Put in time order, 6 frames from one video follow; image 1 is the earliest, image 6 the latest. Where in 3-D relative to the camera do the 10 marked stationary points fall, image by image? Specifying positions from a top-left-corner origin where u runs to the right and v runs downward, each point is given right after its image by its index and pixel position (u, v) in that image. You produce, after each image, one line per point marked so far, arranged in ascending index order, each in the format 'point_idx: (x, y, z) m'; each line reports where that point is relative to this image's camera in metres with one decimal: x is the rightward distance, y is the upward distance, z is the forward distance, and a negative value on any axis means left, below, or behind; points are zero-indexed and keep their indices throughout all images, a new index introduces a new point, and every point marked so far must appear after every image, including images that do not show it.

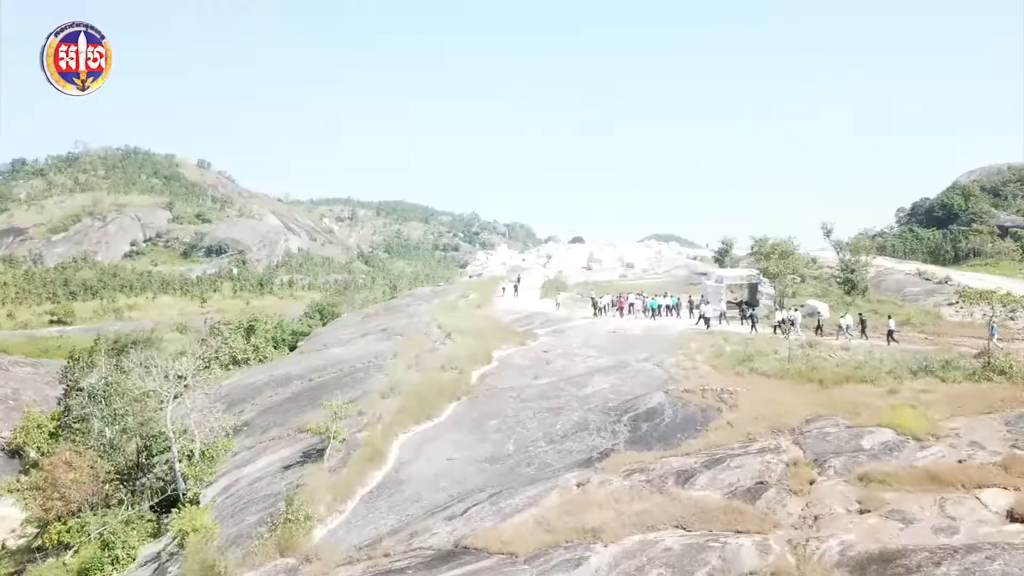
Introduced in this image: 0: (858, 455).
0: (+6.3, -3.0, +14.8) m
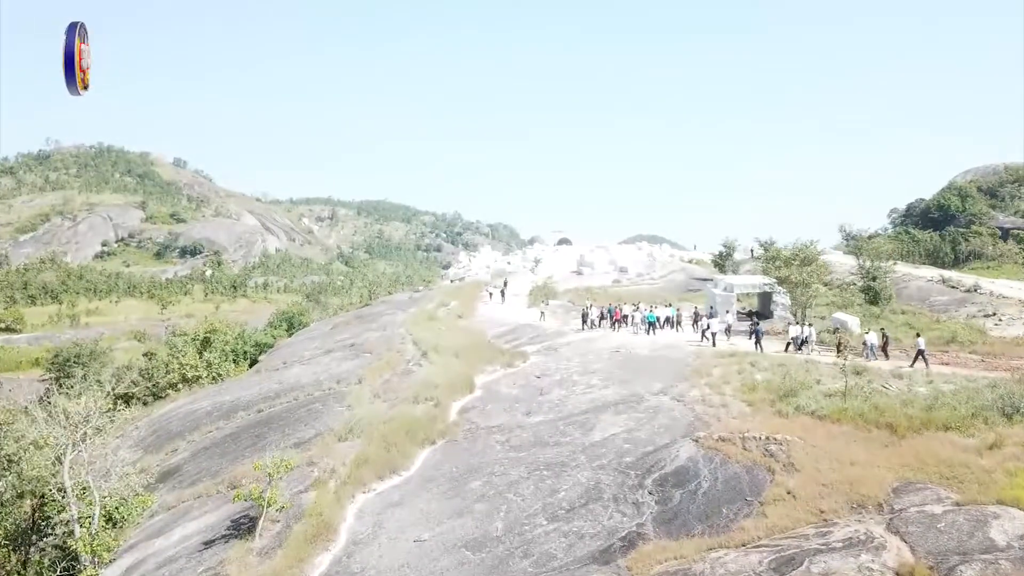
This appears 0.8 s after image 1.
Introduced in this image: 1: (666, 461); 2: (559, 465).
0: (+6.2, -3.5, +10.4) m
1: (+3.0, -3.3, +15.6) m
2: (+0.9, -3.5, +16.1) m
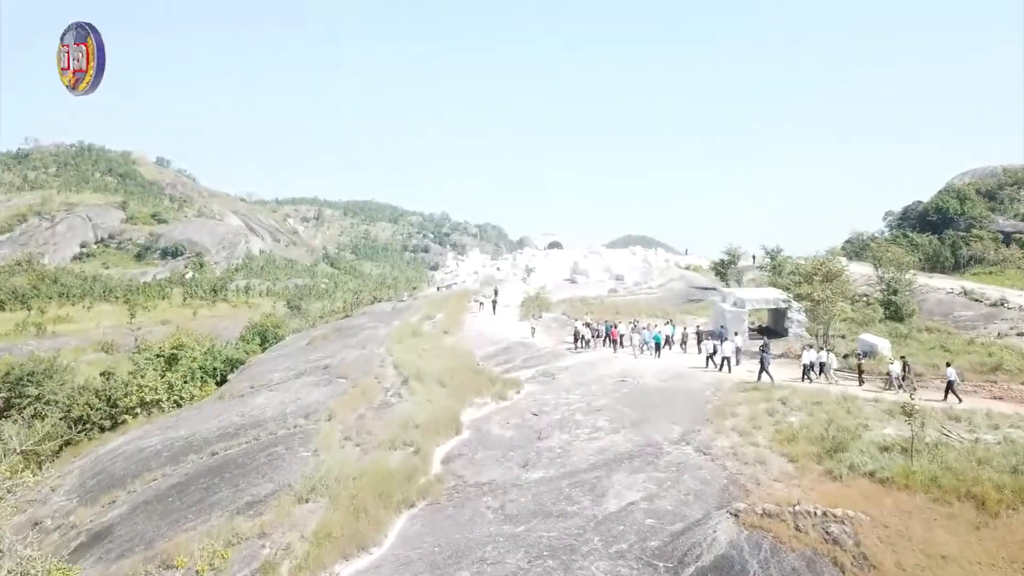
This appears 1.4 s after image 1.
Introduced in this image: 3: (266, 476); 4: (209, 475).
0: (+6.2, -4.1, +7.3) m
1: (+2.9, -3.9, +12.4) m
2: (+0.9, -4.1, +12.9) m
3: (-5.6, -4.3, +18.7) m
4: (-7.4, -4.6, +19.9) m
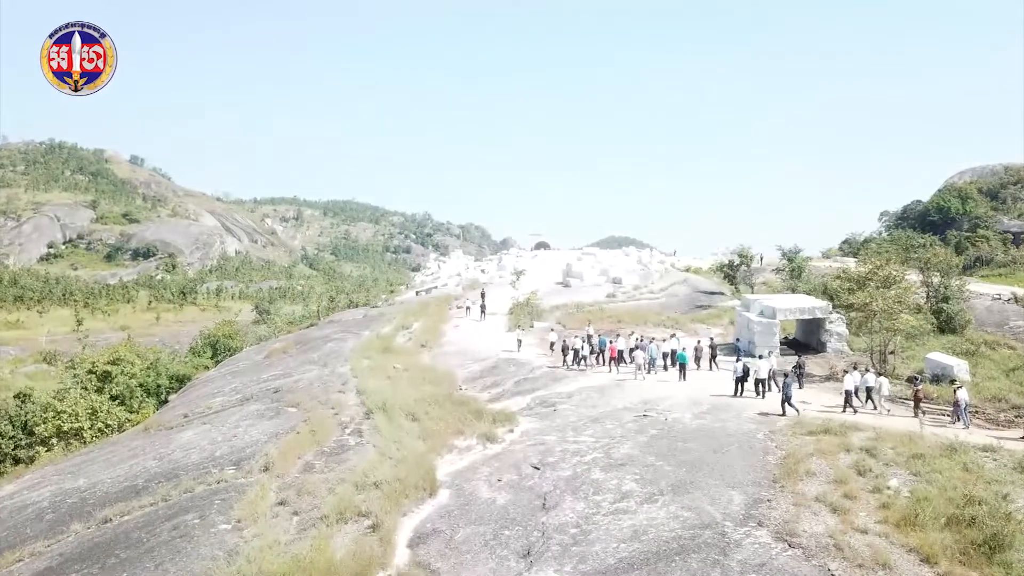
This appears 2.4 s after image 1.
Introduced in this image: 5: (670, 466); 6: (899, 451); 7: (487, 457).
0: (+6.4, -4.3, +2.2) m
1: (+3.0, -4.2, +7.2) m
2: (+0.9, -4.3, +7.6) m
3: (-5.7, -4.5, +13.3) m
4: (-7.5, -4.8, +14.5) m
5: (+2.9, -3.3, +15.1) m
6: (+7.1, -3.0, +15.0) m
7: (-0.5, -3.6, +17.4) m
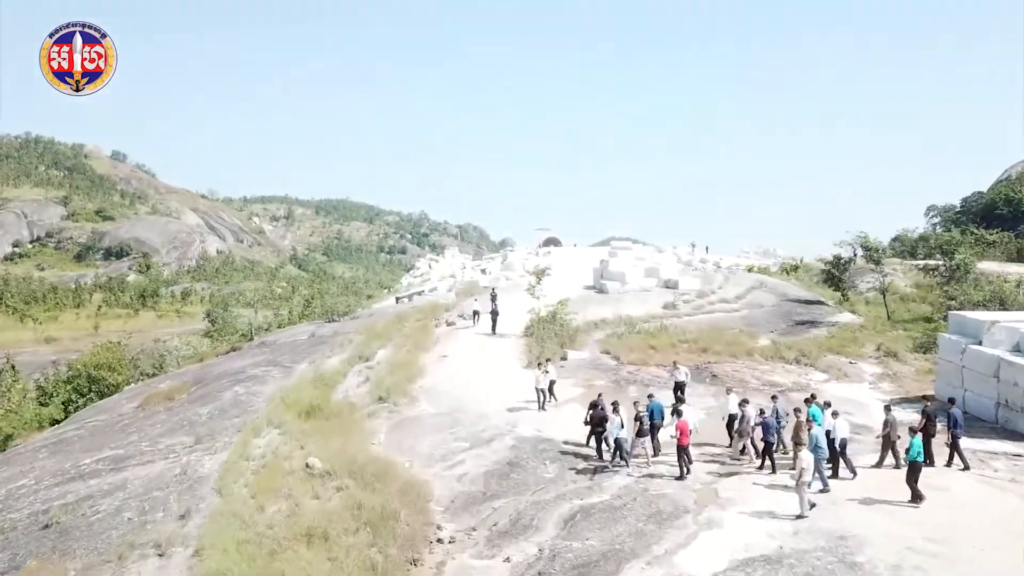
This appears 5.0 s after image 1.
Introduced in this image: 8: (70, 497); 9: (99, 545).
0: (+7.1, -4.5, -11.9) m
1: (+3.6, -4.4, -6.9) m
2: (+1.6, -4.5, -6.5) m
3: (-5.1, -4.7, -0.8) m
4: (-6.9, -5.0, +0.3) m
5: (+3.5, -3.5, +1.0) m
6: (+7.7, -3.2, +0.9) m
7: (+0.1, -3.8, +3.3) m
8: (-7.6, -3.5, +14.1) m
9: (-5.5, -3.4, +11.2) m
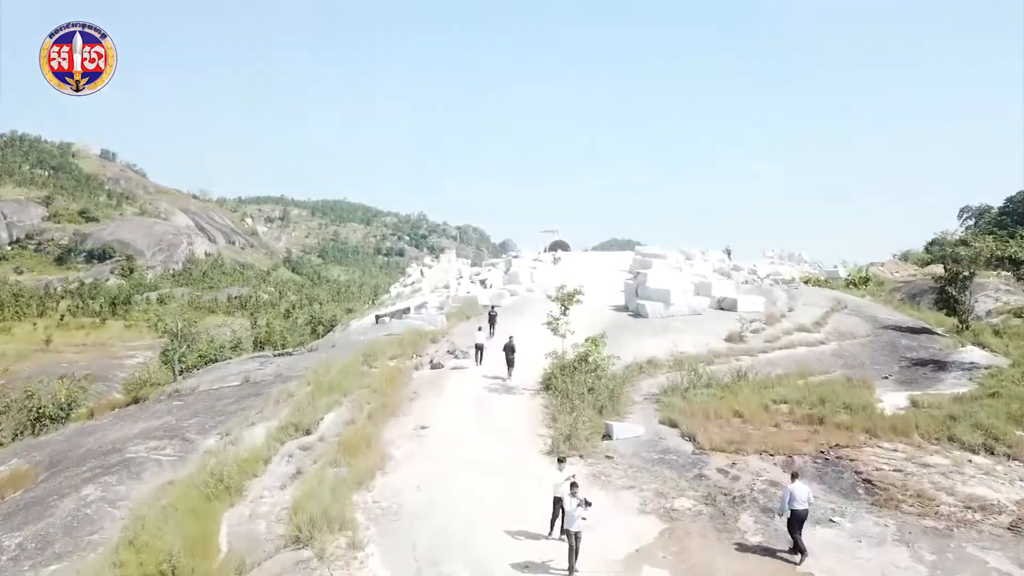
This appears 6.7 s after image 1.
0: (+7.3, -5.2, -20.3) m
1: (+3.9, -5.0, -15.3) m
2: (+1.8, -5.2, -14.9) m
3: (-4.8, -5.4, -9.2) m
4: (-6.6, -5.7, -8.1) m
5: (+3.8, -4.2, -7.4) m
6: (+8.0, -3.9, -7.5) m
7: (+0.4, -4.5, -5.1) m
8: (-7.3, -4.2, +5.7) m
9: (-5.3, -4.1, +2.8) m
